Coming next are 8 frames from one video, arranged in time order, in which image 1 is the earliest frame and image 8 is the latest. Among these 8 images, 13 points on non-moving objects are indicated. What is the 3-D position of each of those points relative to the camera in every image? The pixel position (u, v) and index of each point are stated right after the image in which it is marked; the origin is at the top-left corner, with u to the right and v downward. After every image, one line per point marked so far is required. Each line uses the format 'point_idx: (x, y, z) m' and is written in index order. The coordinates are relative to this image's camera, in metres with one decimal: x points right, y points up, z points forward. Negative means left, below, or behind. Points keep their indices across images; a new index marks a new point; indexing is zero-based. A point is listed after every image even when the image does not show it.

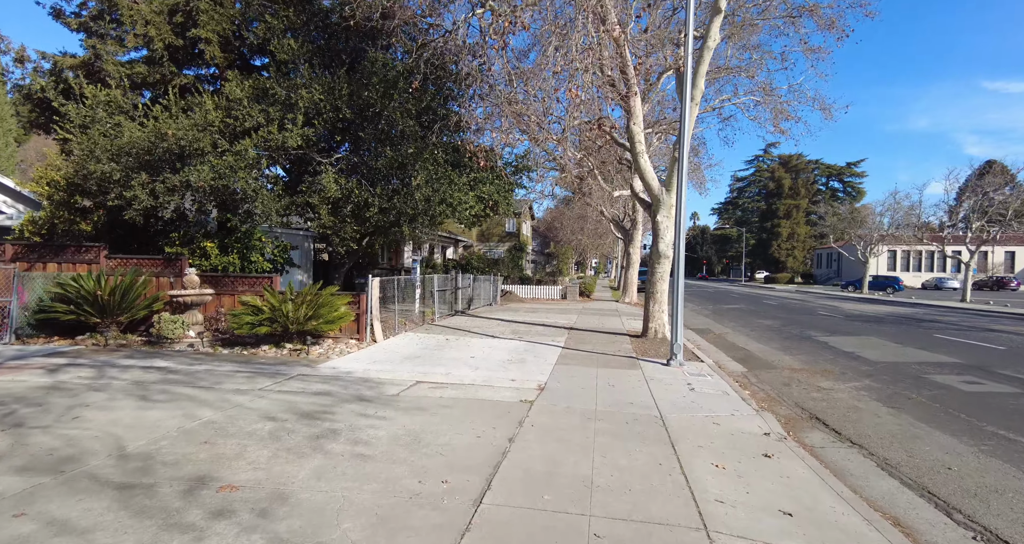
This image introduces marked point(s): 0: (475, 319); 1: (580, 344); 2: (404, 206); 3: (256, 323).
0: (-1.2, -1.6, +15.8) m
1: (+1.6, -1.8, +12.0) m
2: (-2.5, +1.5, +11.3) m
3: (-4.9, -1.0, +9.2) m
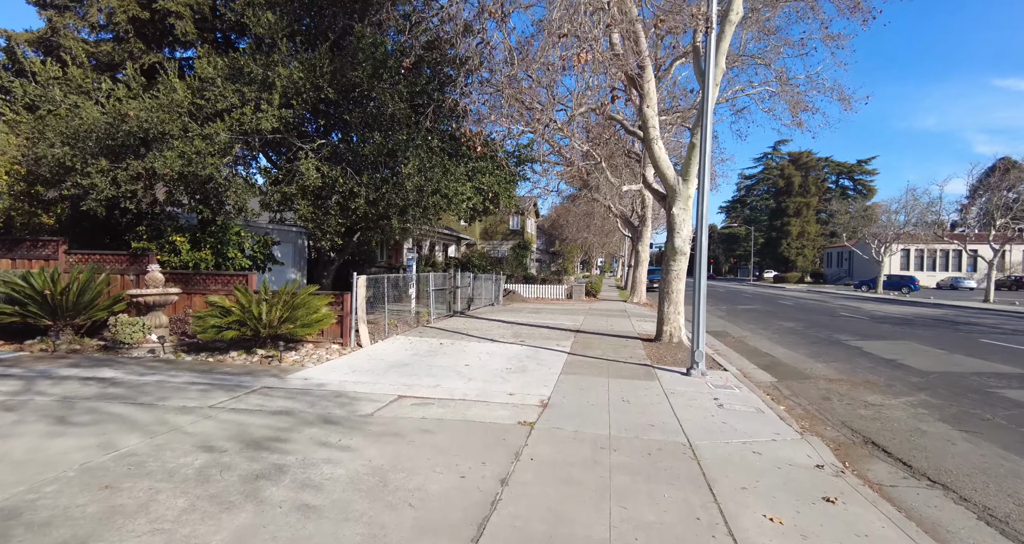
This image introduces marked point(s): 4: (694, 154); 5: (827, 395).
0: (-1.2, -1.5, +14.7) m
1: (+1.7, -1.7, +10.9) m
2: (-2.5, +1.6, +10.3) m
3: (-4.9, -0.9, +8.2) m
4: (+4.3, +2.8, +11.4) m
5: (+5.0, -1.9, +7.7) m
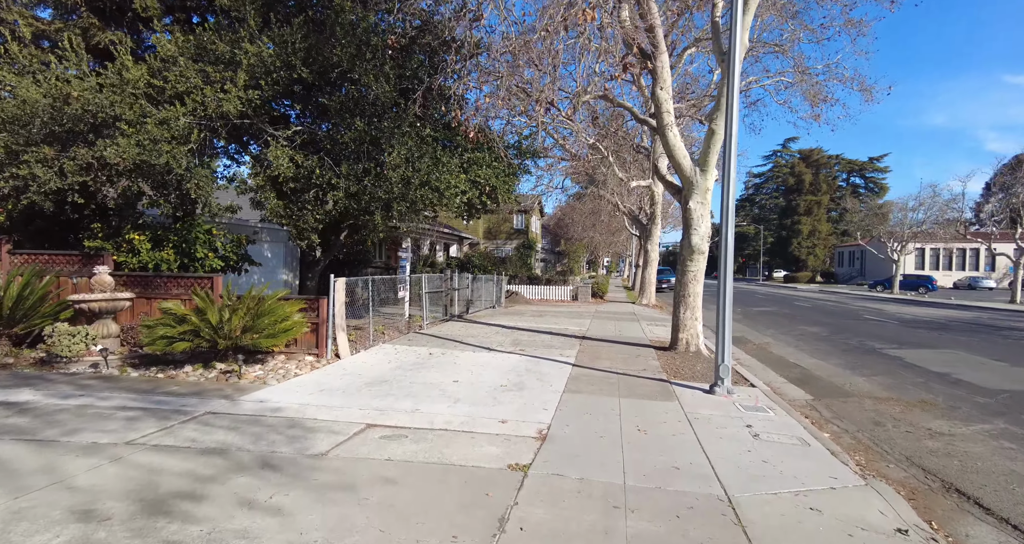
0: (-1.2, -1.5, +13.6) m
1: (+1.6, -1.8, +9.8) m
2: (-2.6, +1.6, +9.2) m
3: (-4.9, -1.0, +7.2) m
4: (+4.3, +2.8, +10.3) m
5: (+4.9, -2.0, +6.6) m
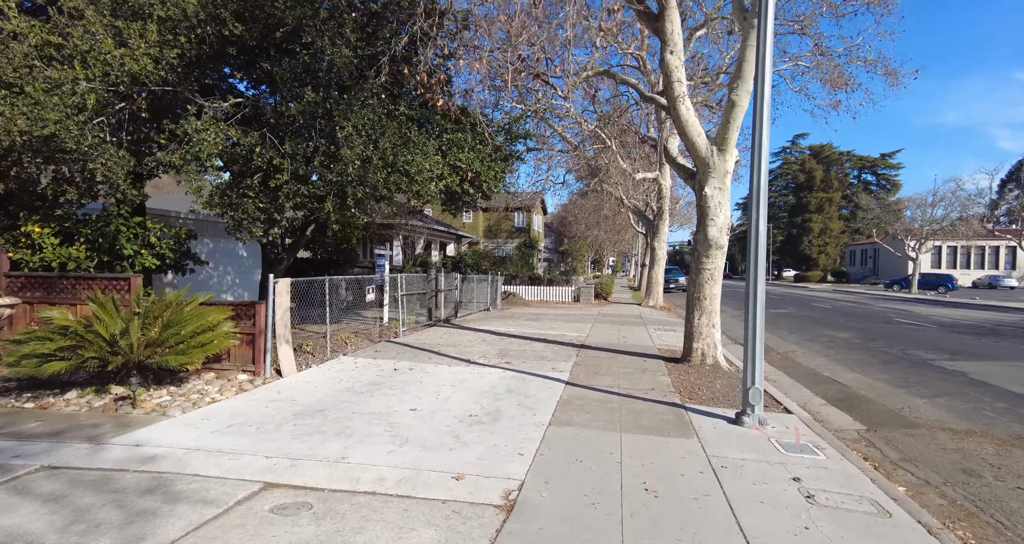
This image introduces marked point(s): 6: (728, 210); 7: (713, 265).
0: (-1.4, -1.5, +12.1) m
1: (+1.3, -1.8, +8.2) m
2: (-2.9, +1.6, +7.7) m
3: (-5.3, -1.0, +5.6) m
4: (+4.0, +2.8, +8.7) m
5: (+4.6, -1.9, +4.9) m
6: (+4.1, +1.2, +9.1) m
7: (+3.8, +0.1, +9.1) m
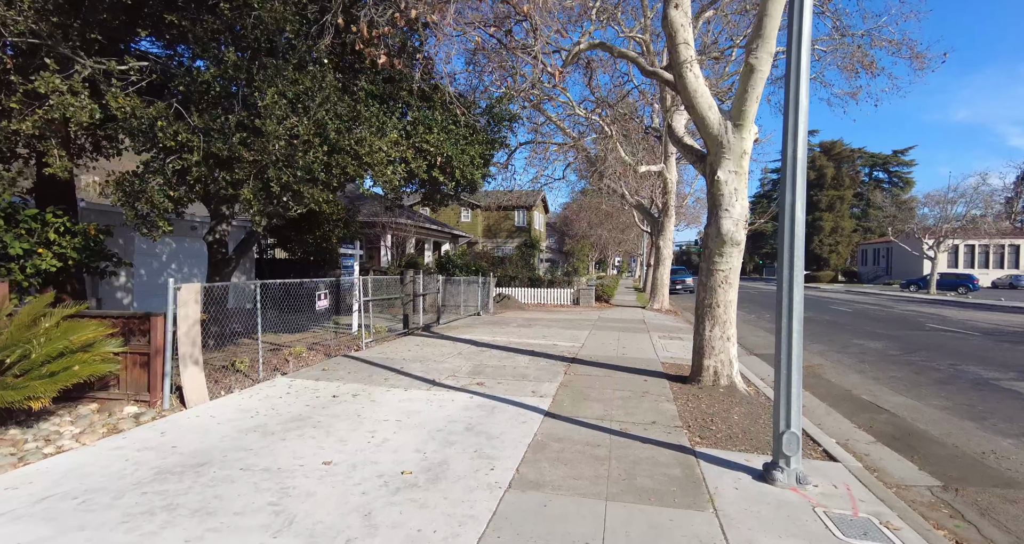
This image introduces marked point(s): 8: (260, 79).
0: (-1.8, -1.6, +10.6) m
1: (+0.9, -1.8, +6.6) m
2: (-3.3, +1.5, +6.2) m
3: (-5.7, -1.0, +4.2) m
4: (+3.5, +2.8, +7.1) m
5: (+4.1, -2.0, +3.3) m
6: (+3.6, +1.2, +7.6) m
7: (+3.4, +0.1, +7.5) m
8: (-3.3, +2.5, +6.4) m
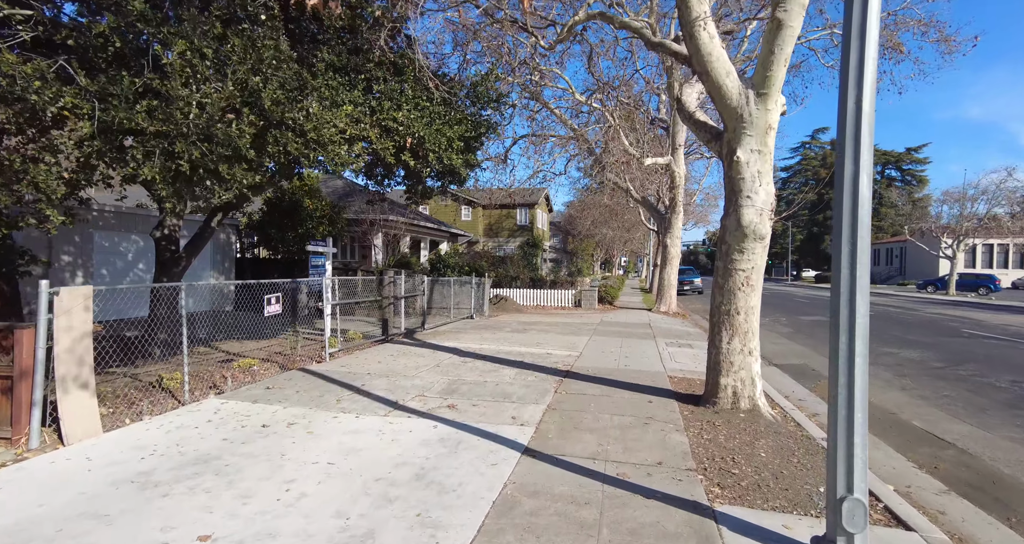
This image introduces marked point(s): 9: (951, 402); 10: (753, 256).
0: (-2.0, -1.6, +9.3) m
1: (+0.6, -1.8, +5.4) m
2: (-3.6, +1.5, +5.0) m
3: (-6.1, -1.0, +3.0) m
4: (+3.2, +2.8, +5.8) m
5: (+3.8, -2.0, +2.1) m
6: (+3.4, +1.2, +6.3) m
7: (+3.1, +0.1, +6.3) m
8: (-3.6, +2.5, +5.2) m
9: (+6.2, -1.8, +6.8) m
10: (+3.1, +0.2, +6.2) m
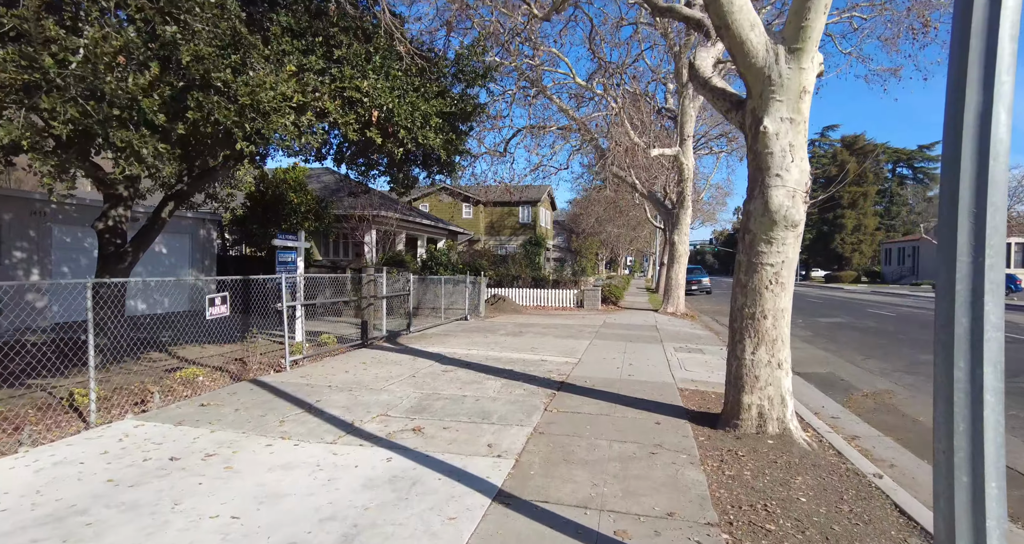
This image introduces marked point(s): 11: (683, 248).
0: (-2.2, -1.5, +8.3) m
1: (+0.4, -1.7, +4.3) m
2: (-3.9, +1.6, +4.0) m
3: (-6.3, -1.0, +2.0) m
4: (+3.0, +2.8, +4.7) m
5: (+3.5, -1.9, +0.9) m
6: (+3.1, +1.2, +5.2) m
7: (+2.8, +0.1, +5.1) m
8: (-3.9, +2.6, +4.1) m
9: (+6.0, -1.8, +5.7) m
10: (+2.8, +0.2, +5.1) m
11: (+7.1, +1.0, +20.0) m
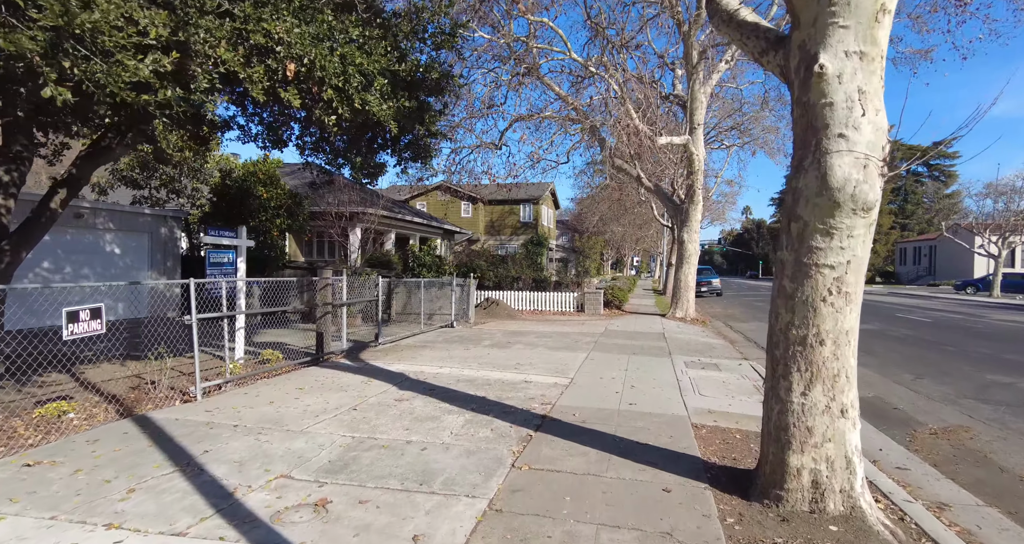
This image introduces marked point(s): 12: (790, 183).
0: (-2.6, -1.6, +6.7) m
1: (0.0, -1.8, +2.7) m
2: (-4.3, +1.5, +2.4) m
3: (-6.8, -1.0, +0.5) m
4: (+2.6, +2.8, +3.1) m
5: (+3.1, -1.9, -0.7) m
6: (+2.7, +1.2, +3.5) m
7: (+2.4, +0.1, +3.5) m
8: (-4.3, +2.5, +2.6) m
9: (+5.6, -1.8, +4.0) m
10: (+2.4, +0.2, +3.5) m
11: (+6.8, +0.9, +18.3) m
12: (+2.2, +0.7, +3.8) m
